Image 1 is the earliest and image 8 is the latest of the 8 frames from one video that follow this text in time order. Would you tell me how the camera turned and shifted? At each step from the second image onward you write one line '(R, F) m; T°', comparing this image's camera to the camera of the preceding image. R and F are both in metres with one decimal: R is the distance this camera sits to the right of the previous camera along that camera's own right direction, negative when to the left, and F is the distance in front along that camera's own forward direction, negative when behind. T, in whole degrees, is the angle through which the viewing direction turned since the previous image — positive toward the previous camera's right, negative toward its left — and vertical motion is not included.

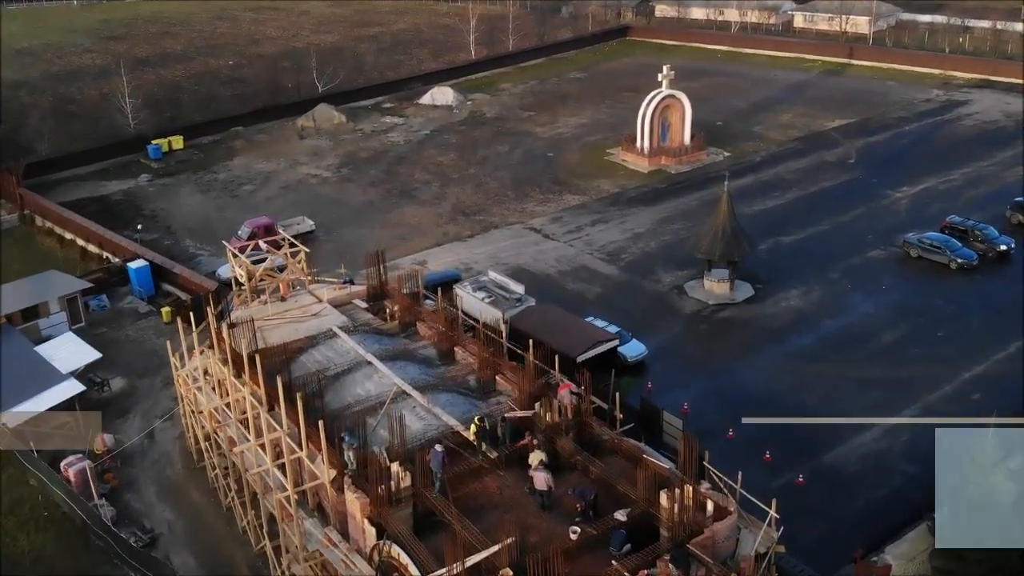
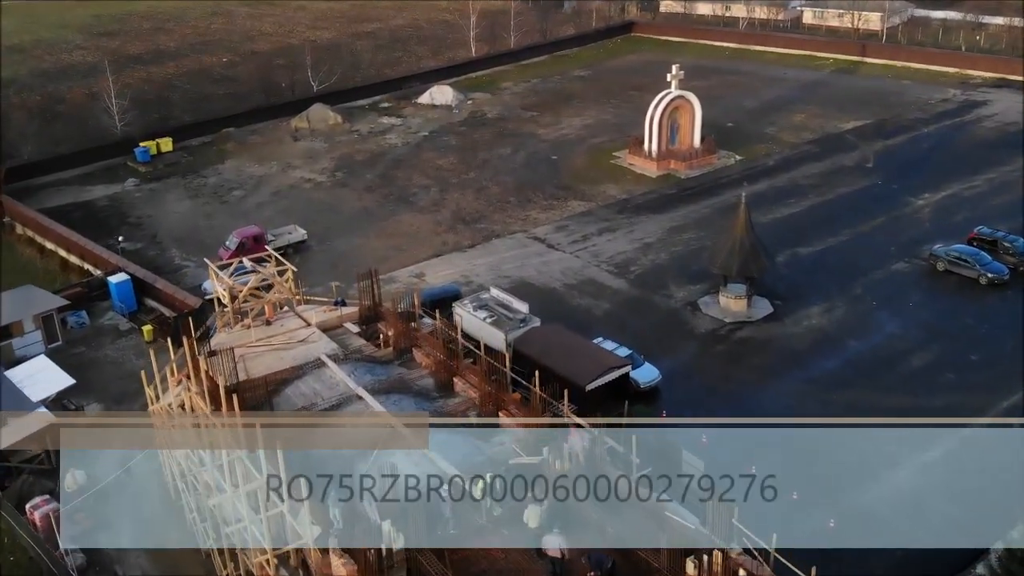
(-0.1, +1.2) m; 0°
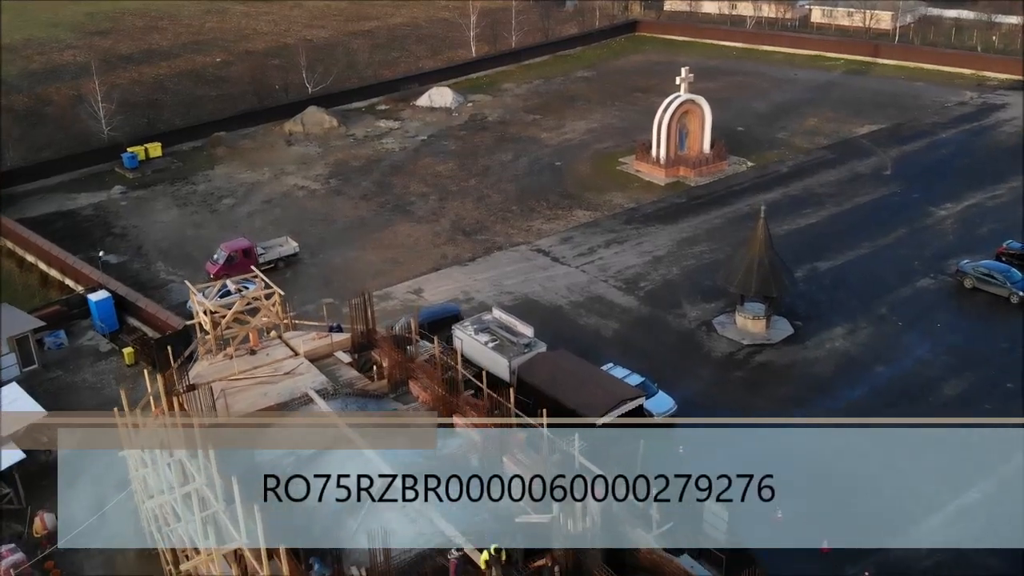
(-0.1, +1.2) m; 0°
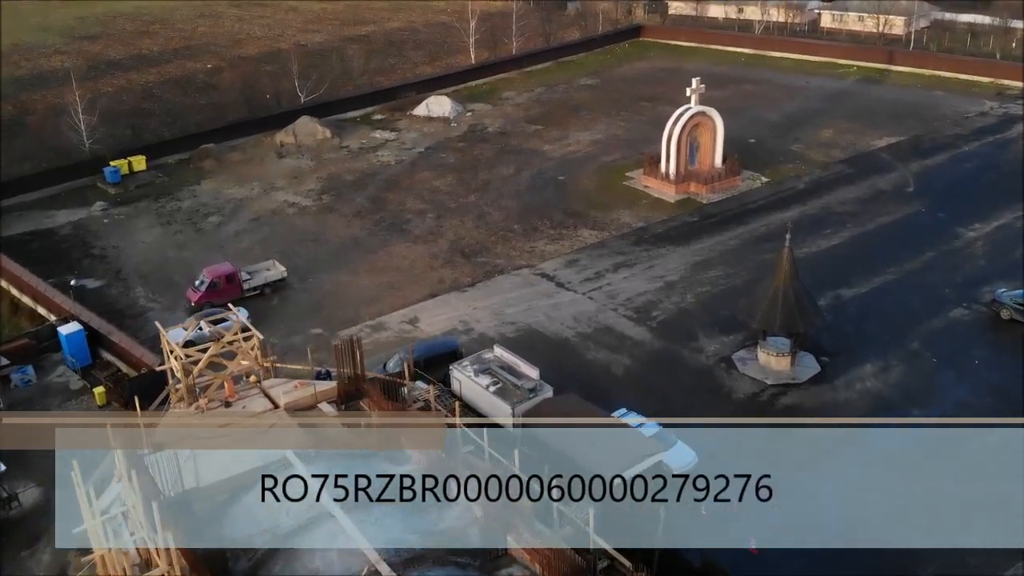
(-0.1, +1.4) m; 0°
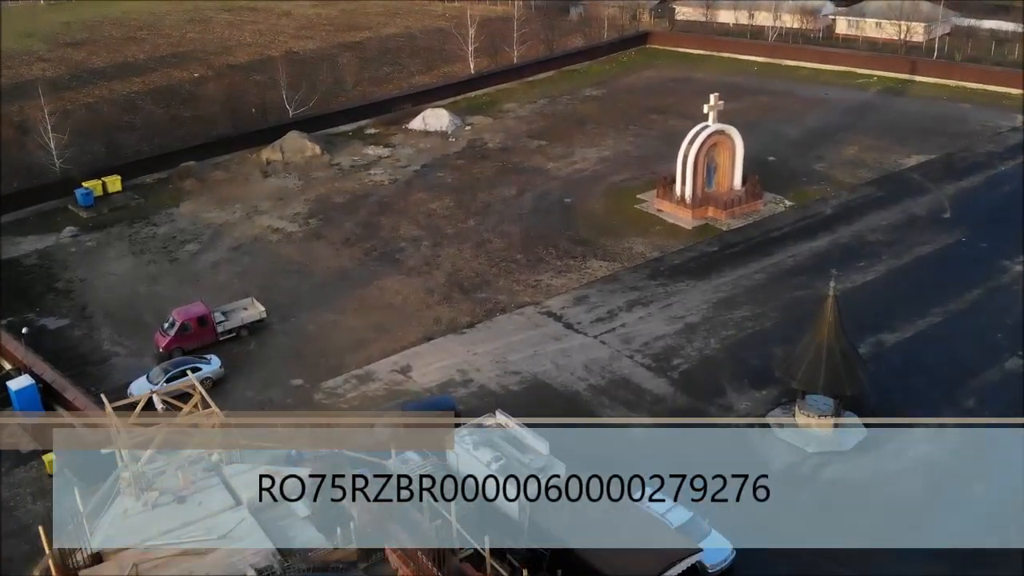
(-0.1, +2.0) m; 0°
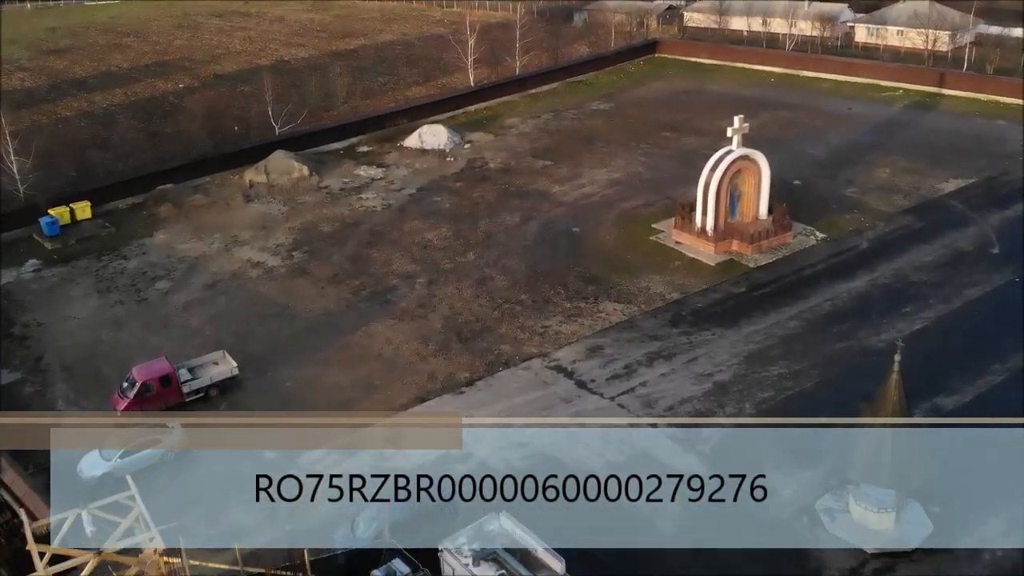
(-0.1, +2.2) m; 0°
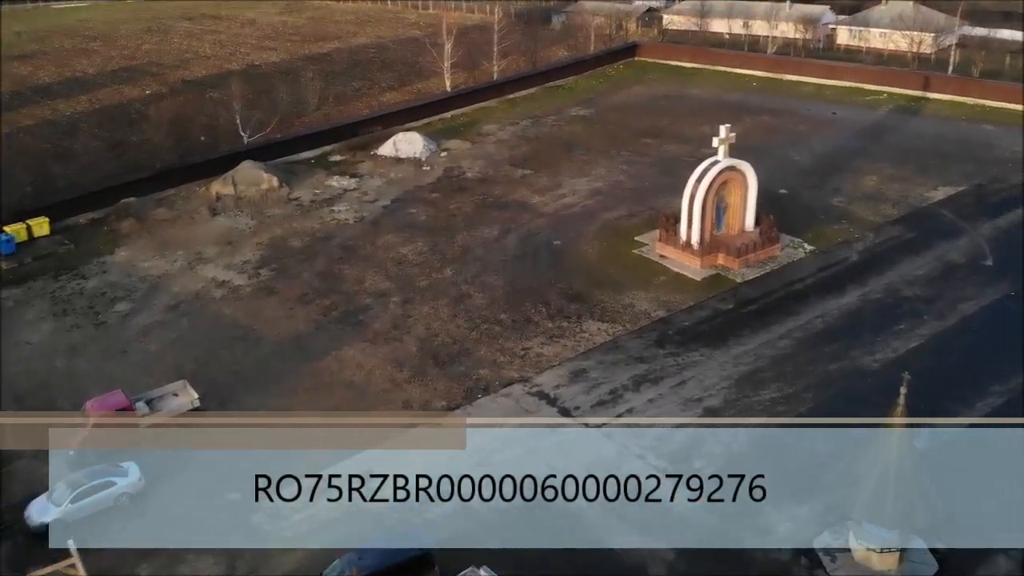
(0.0, +0.9) m; +1°
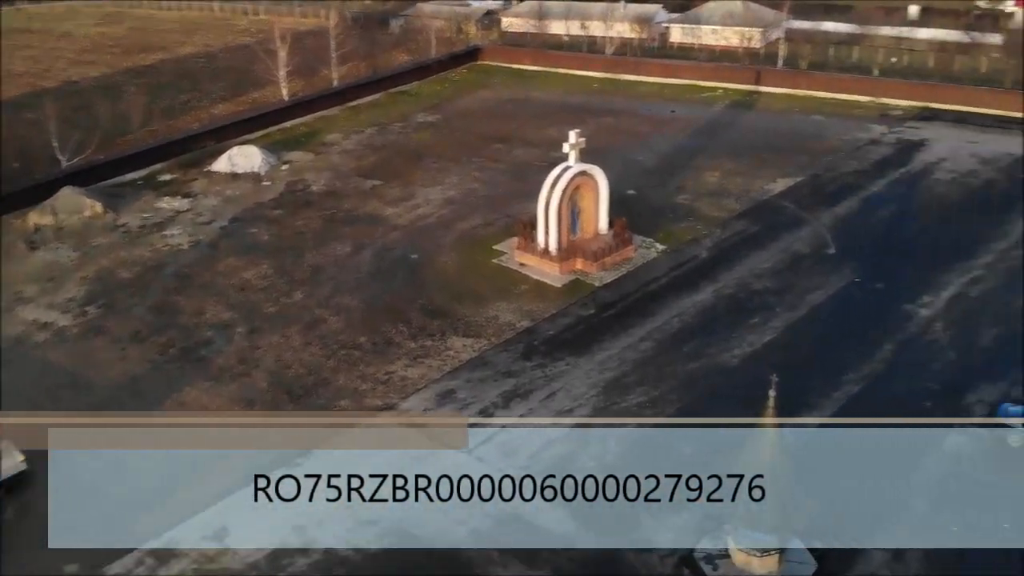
(0.0, +0.6) m; +9°
